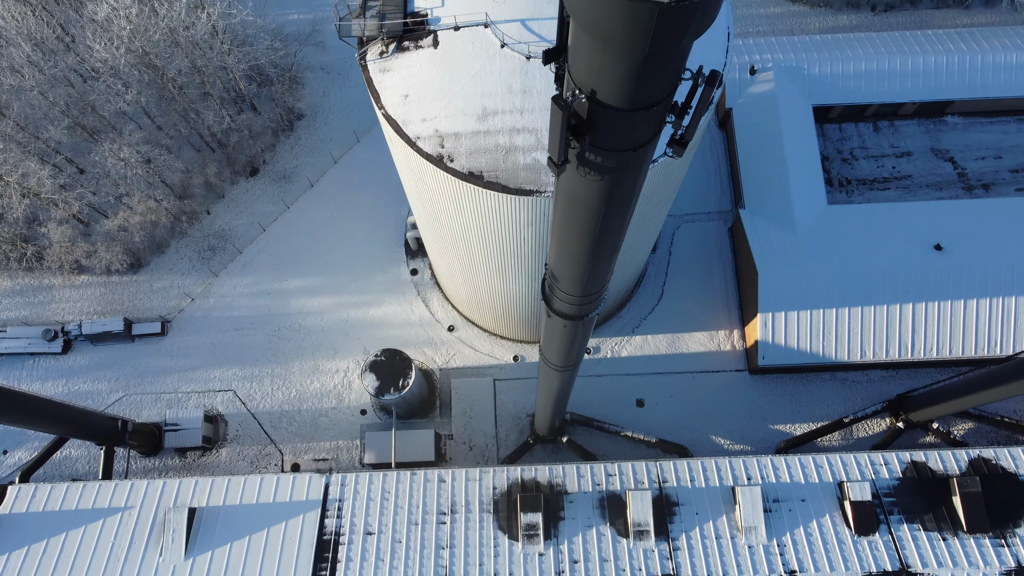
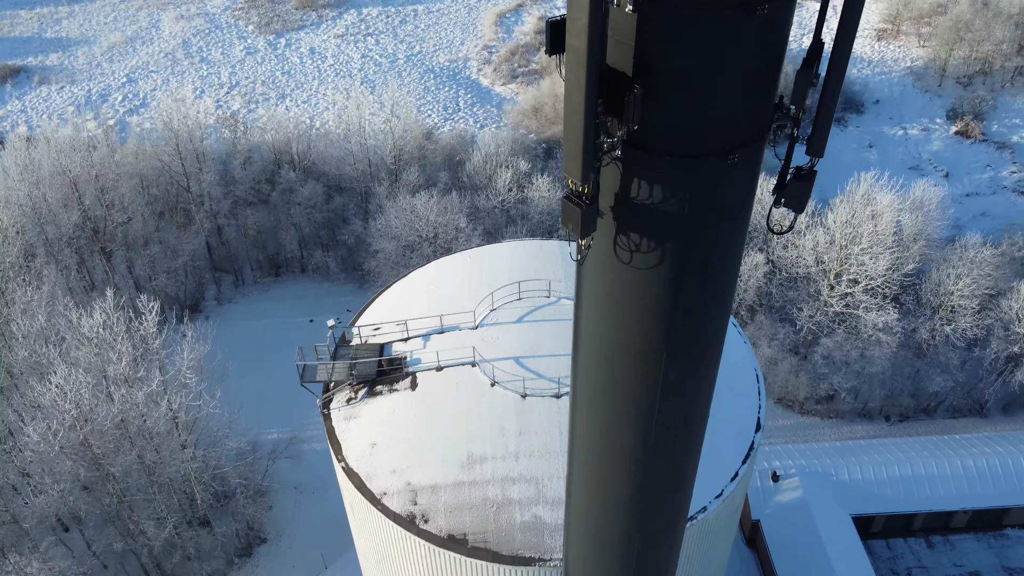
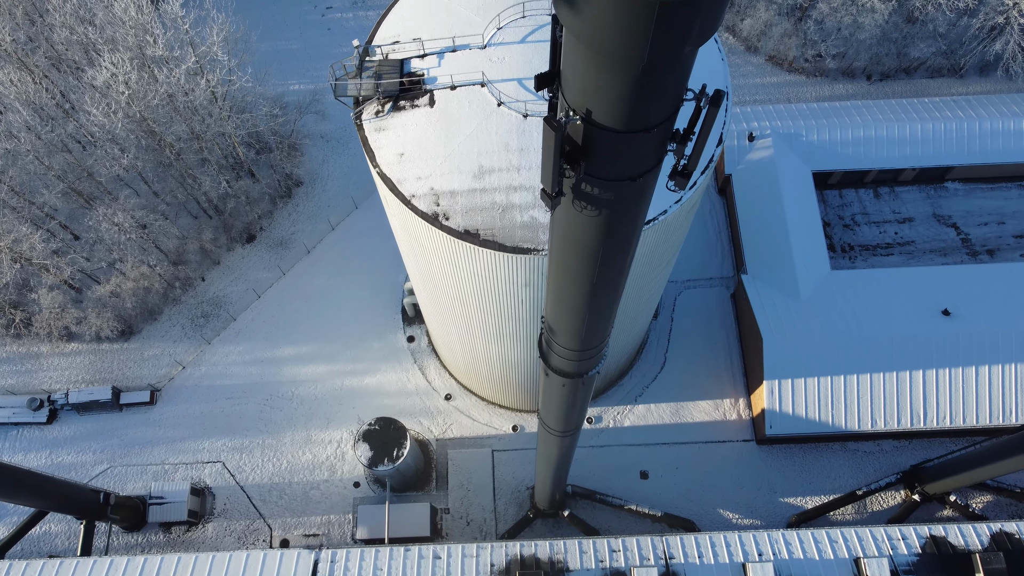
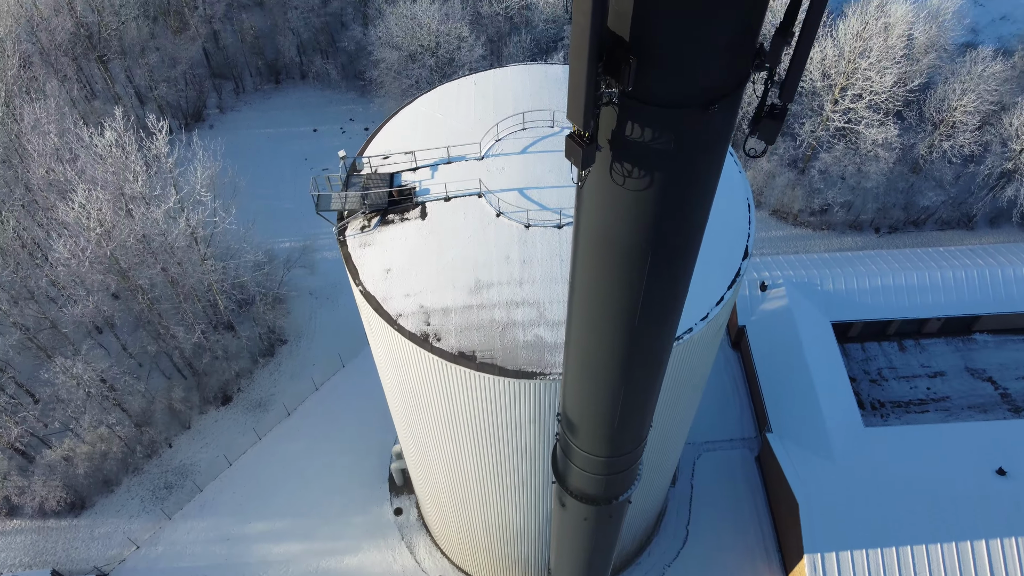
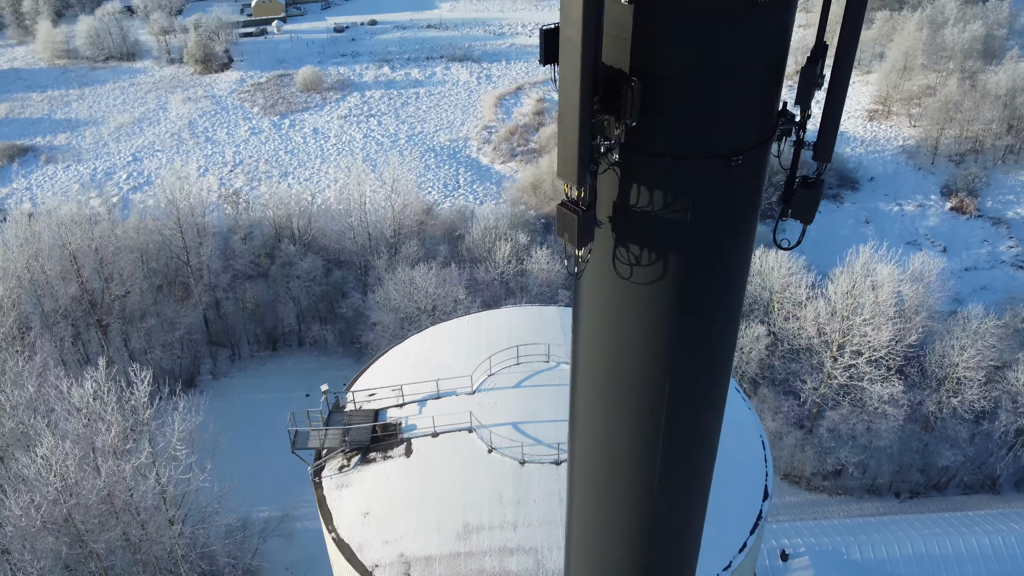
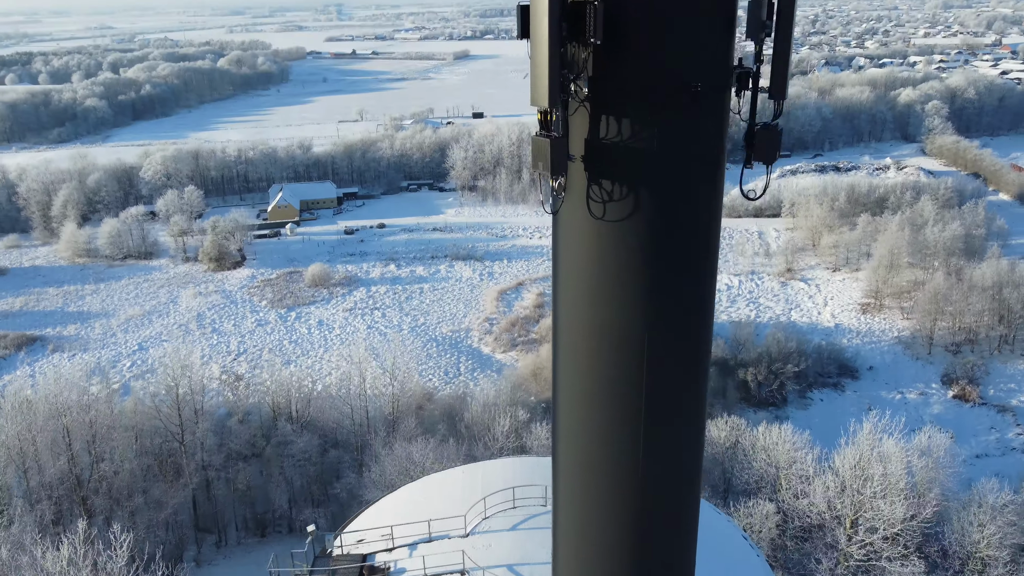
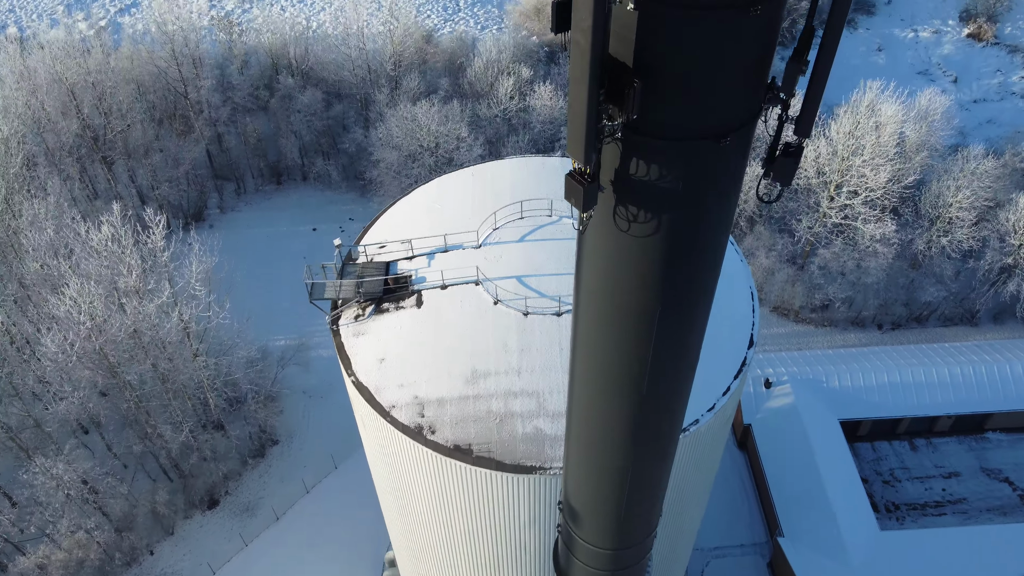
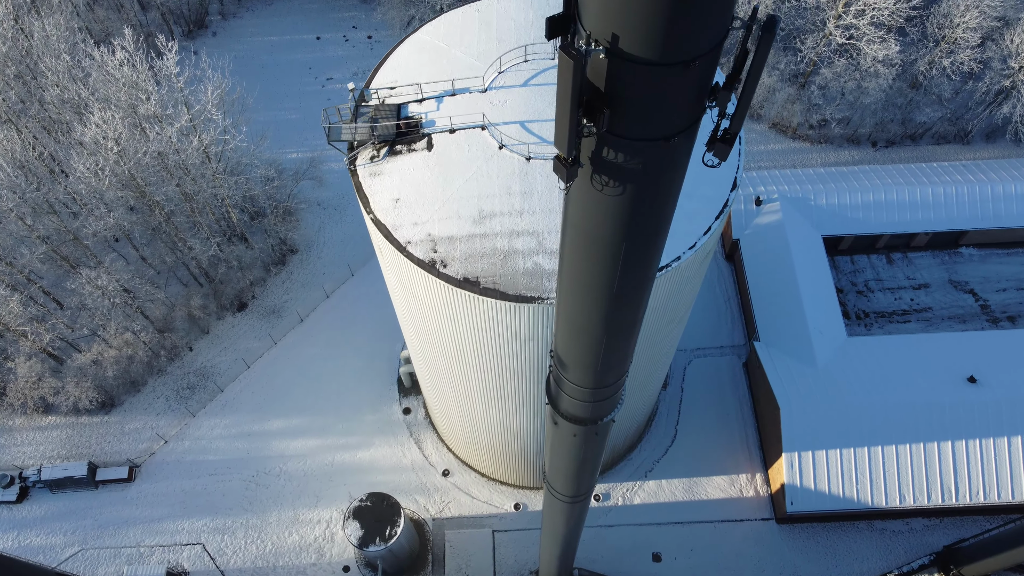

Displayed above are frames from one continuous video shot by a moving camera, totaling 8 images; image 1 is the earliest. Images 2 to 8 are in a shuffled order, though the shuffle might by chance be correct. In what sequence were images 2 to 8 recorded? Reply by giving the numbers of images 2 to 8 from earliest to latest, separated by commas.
3, 8, 4, 7, 2, 5, 6
